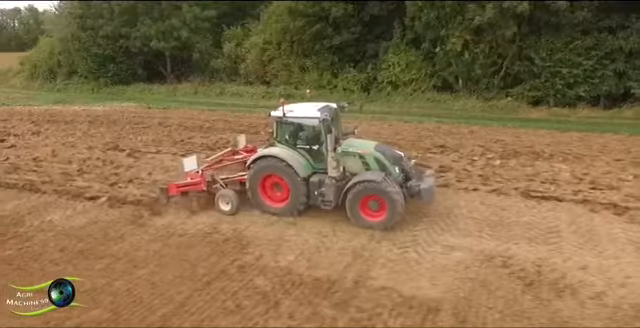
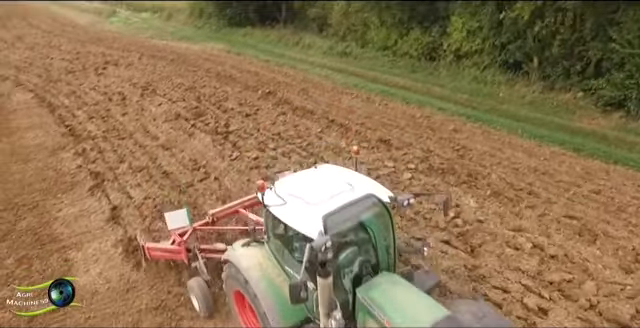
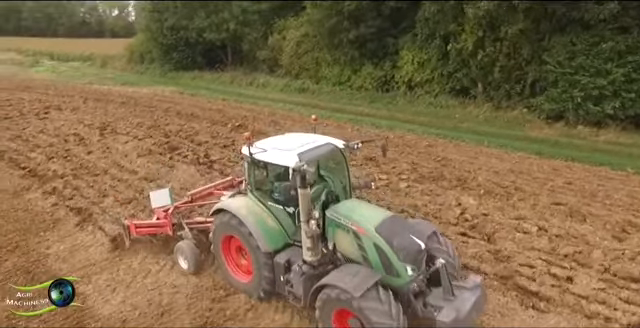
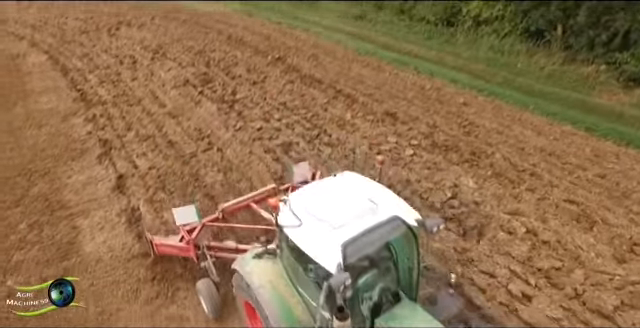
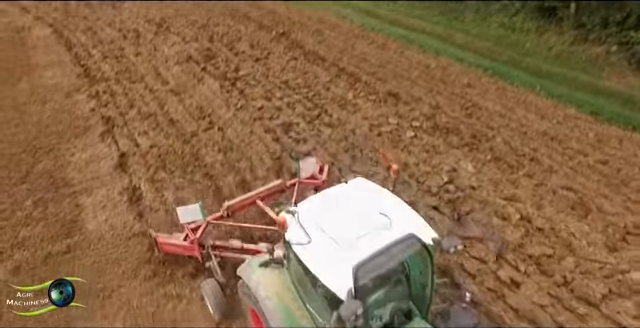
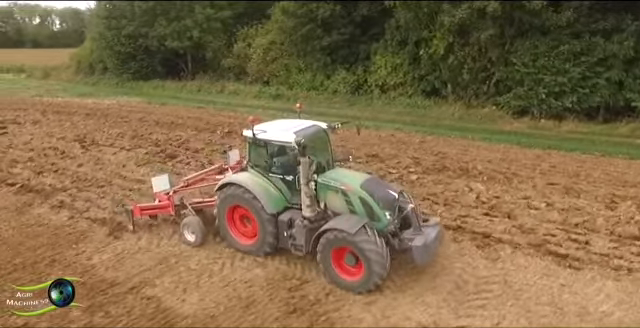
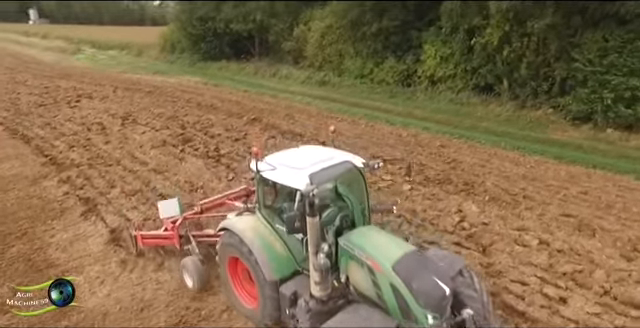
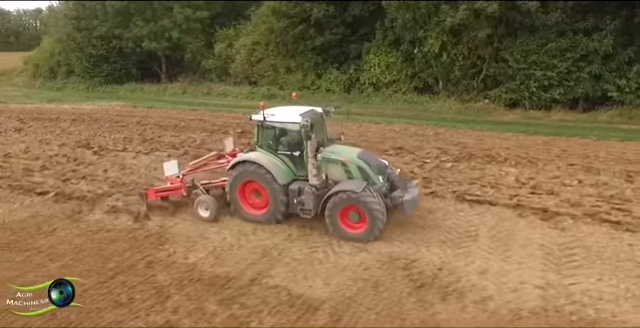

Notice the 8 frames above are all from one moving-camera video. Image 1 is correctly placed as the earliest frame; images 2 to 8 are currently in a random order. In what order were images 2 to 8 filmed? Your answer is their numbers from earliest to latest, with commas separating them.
8, 6, 3, 7, 2, 4, 5
